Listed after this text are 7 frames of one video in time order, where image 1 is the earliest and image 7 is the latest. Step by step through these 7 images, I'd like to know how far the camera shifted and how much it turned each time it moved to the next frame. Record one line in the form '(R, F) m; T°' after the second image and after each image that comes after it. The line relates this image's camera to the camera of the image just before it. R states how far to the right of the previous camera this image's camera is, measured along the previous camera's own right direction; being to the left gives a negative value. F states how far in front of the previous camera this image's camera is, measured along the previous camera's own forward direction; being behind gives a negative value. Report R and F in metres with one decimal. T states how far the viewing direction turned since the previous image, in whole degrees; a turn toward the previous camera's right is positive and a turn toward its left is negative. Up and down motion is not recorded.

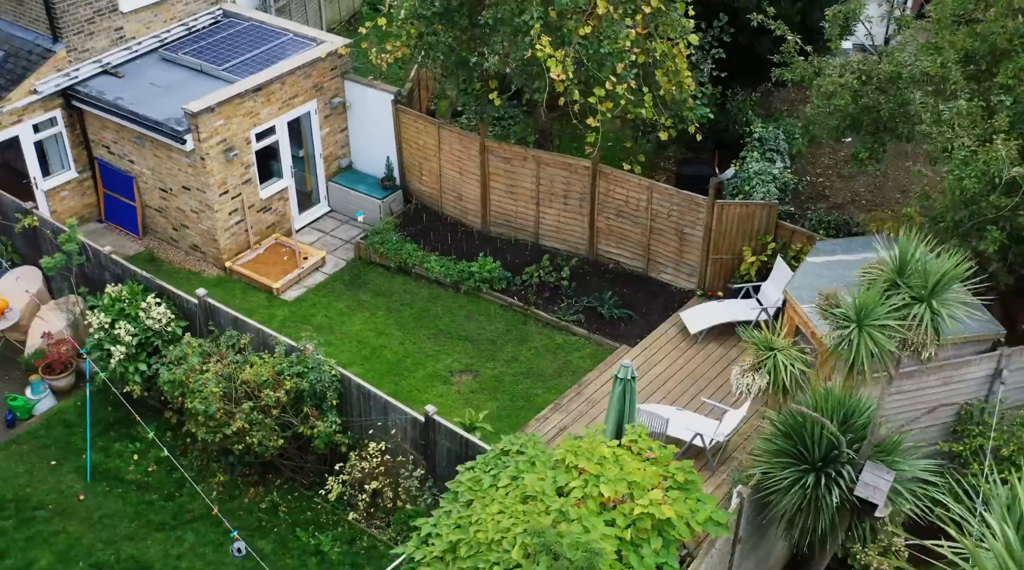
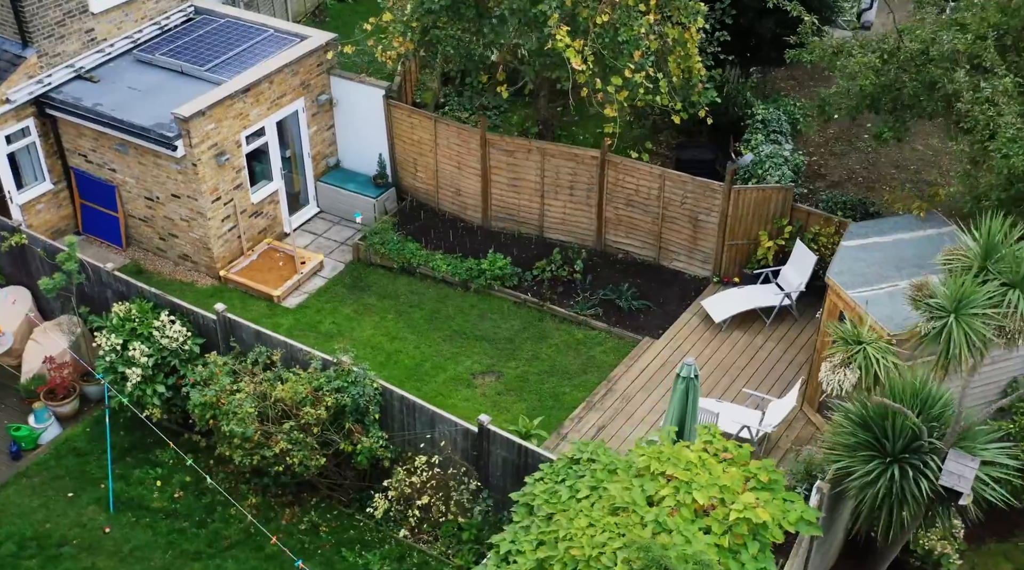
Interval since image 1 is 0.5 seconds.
(-1.1, +0.4) m; +4°
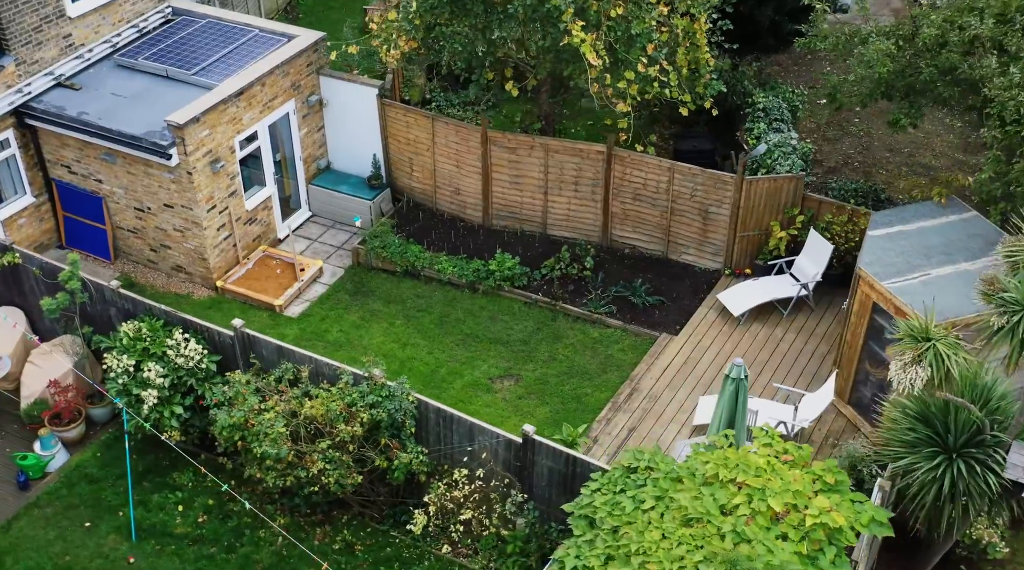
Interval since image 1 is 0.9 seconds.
(-0.8, +0.3) m; +3°
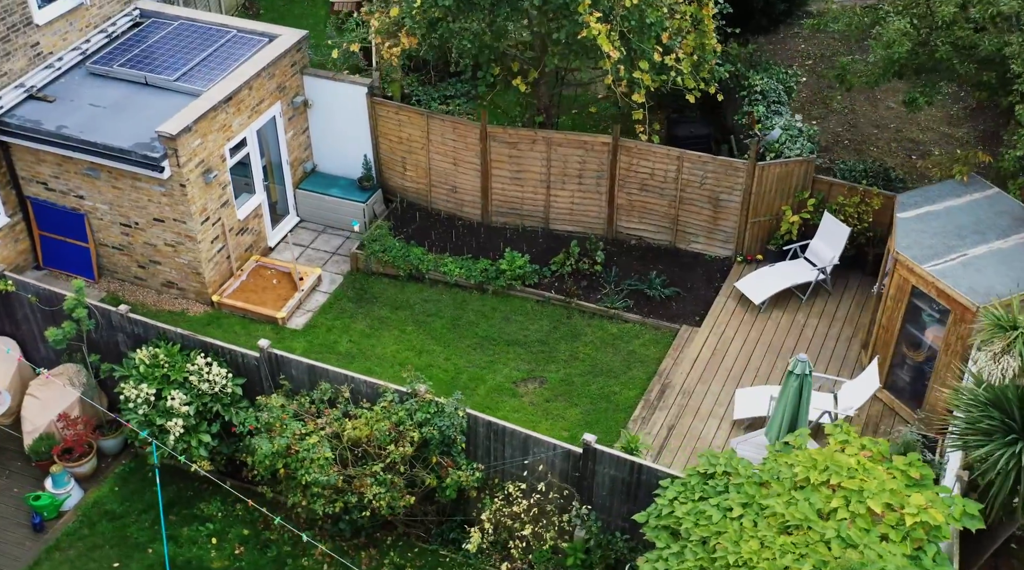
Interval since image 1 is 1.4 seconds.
(-1.0, +0.4) m; +4°
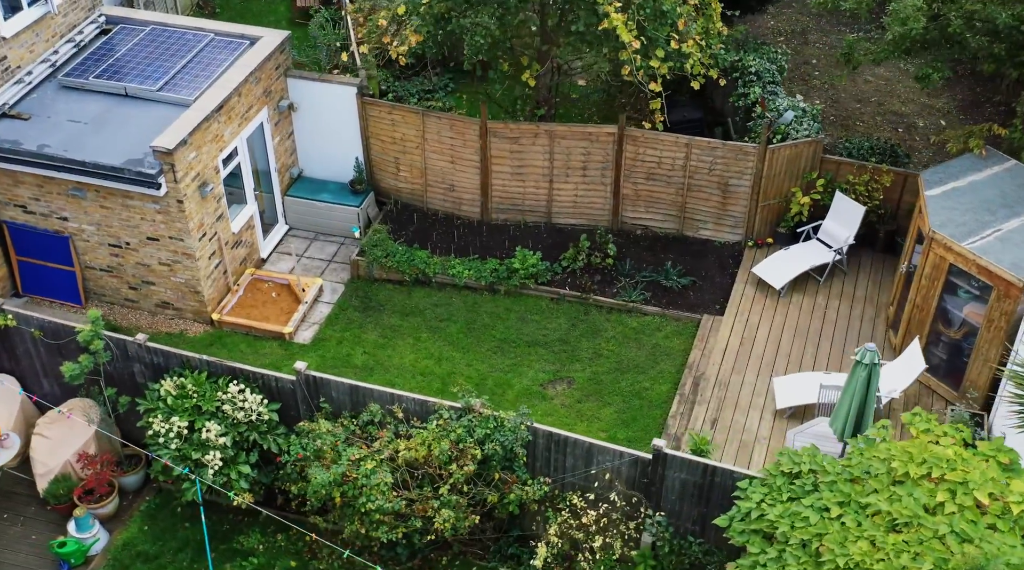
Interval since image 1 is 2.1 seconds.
(-1.1, +0.4) m; +4°
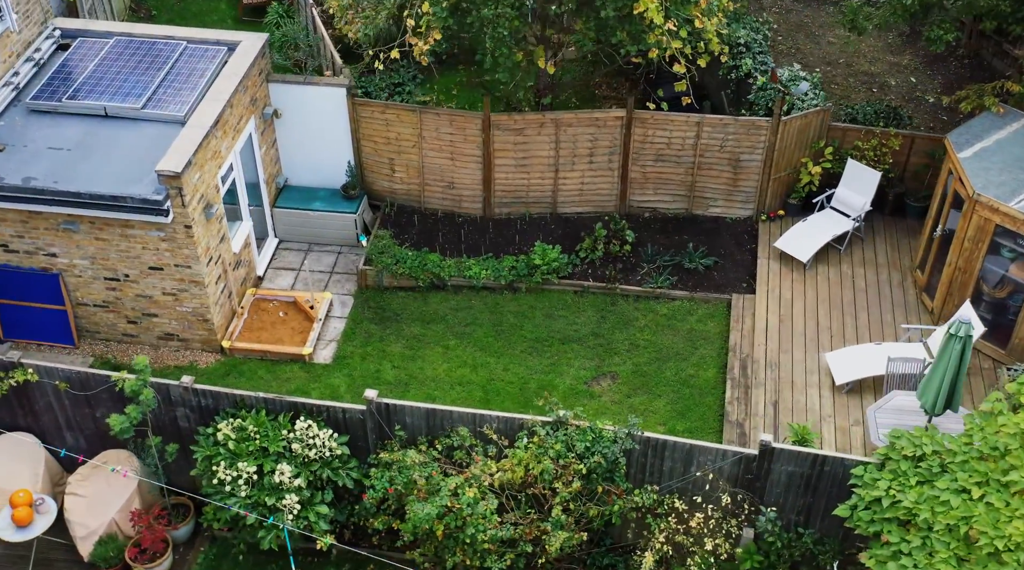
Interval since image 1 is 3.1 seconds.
(-1.6, +0.5) m; +6°
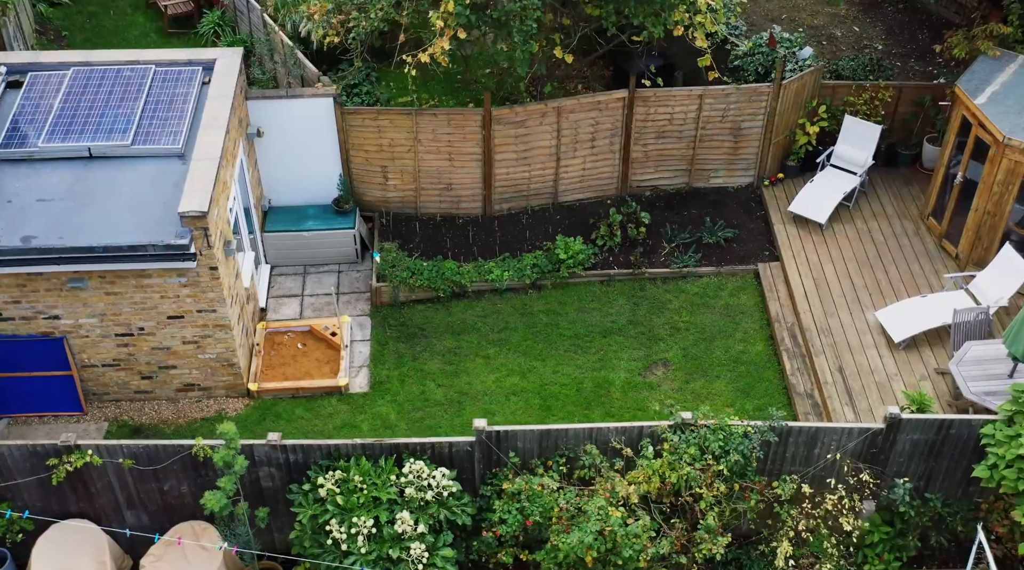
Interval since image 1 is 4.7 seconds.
(-2.0, +0.6) m; +8°
